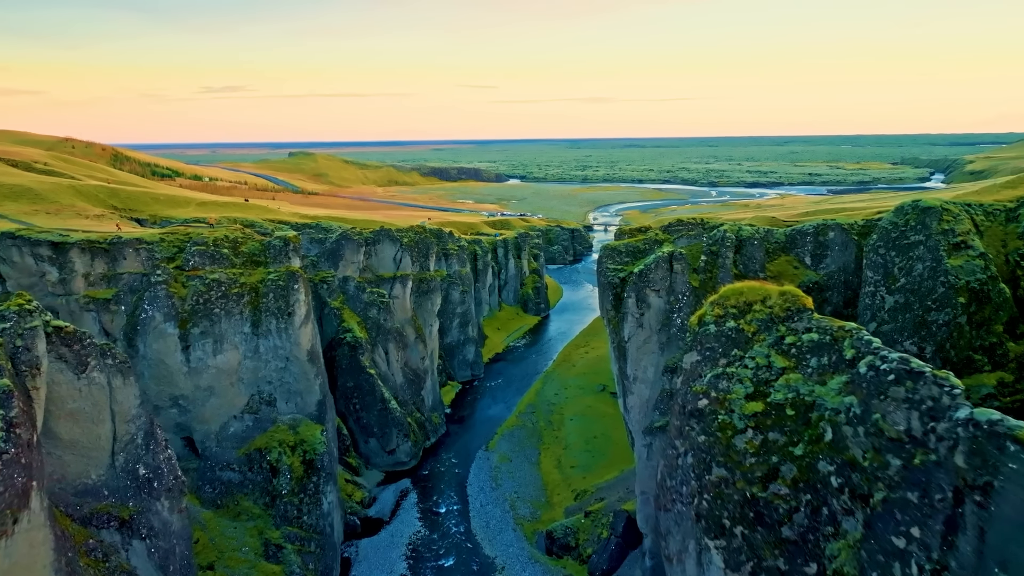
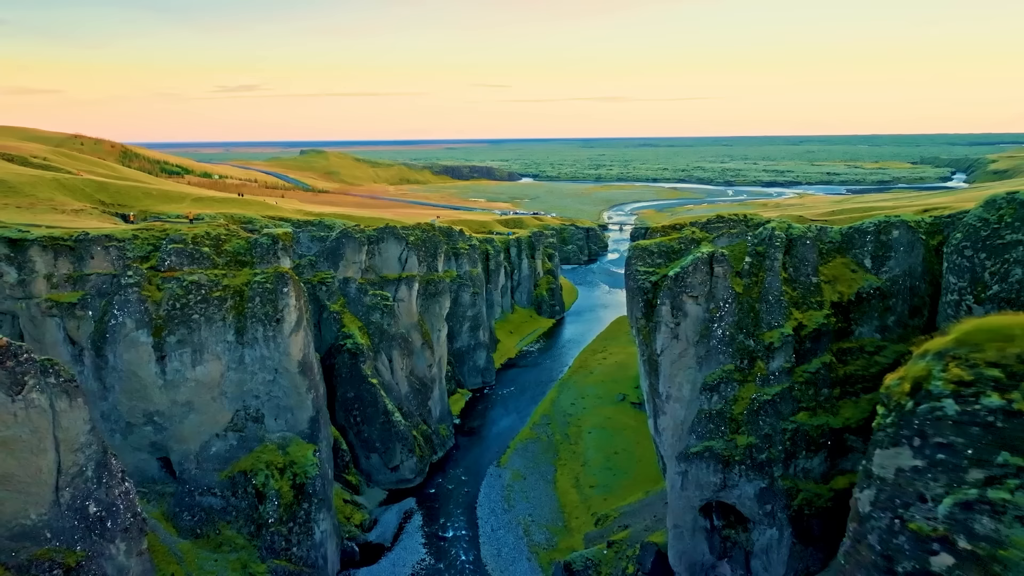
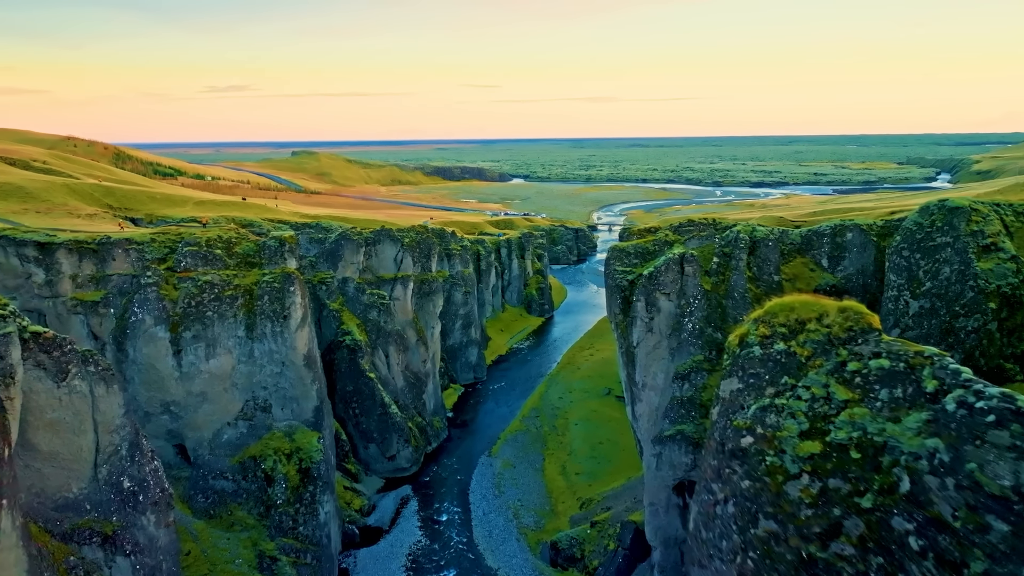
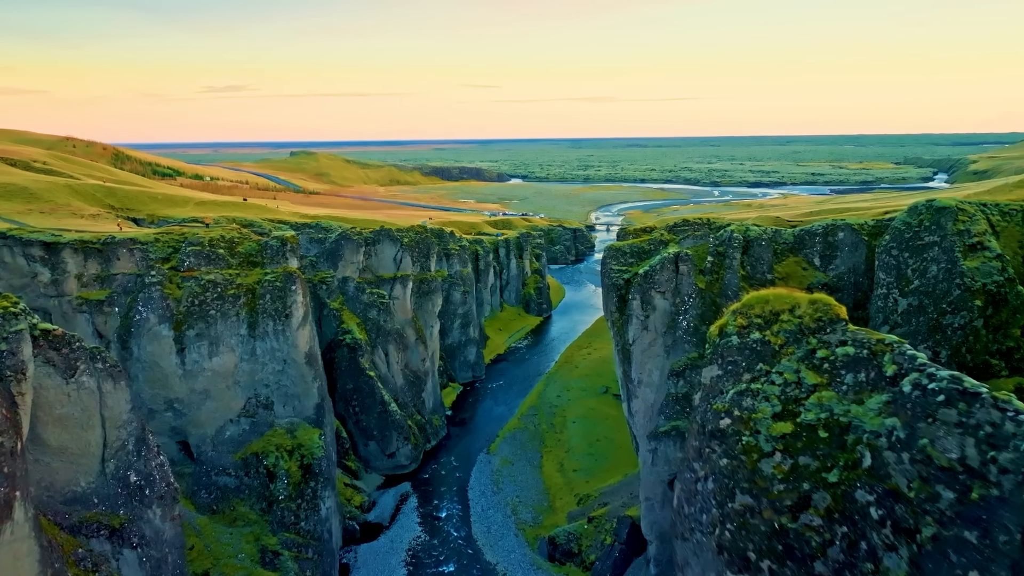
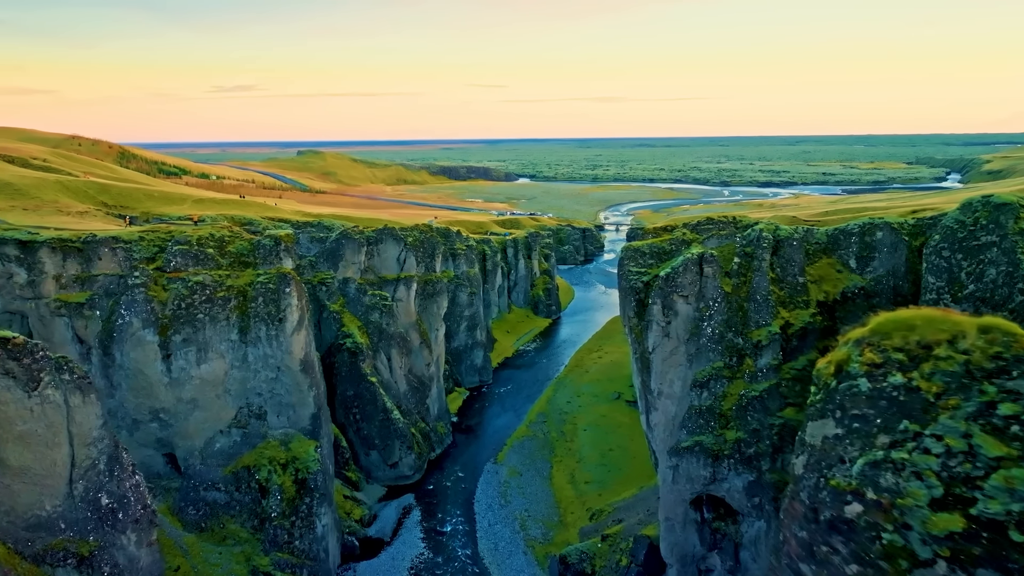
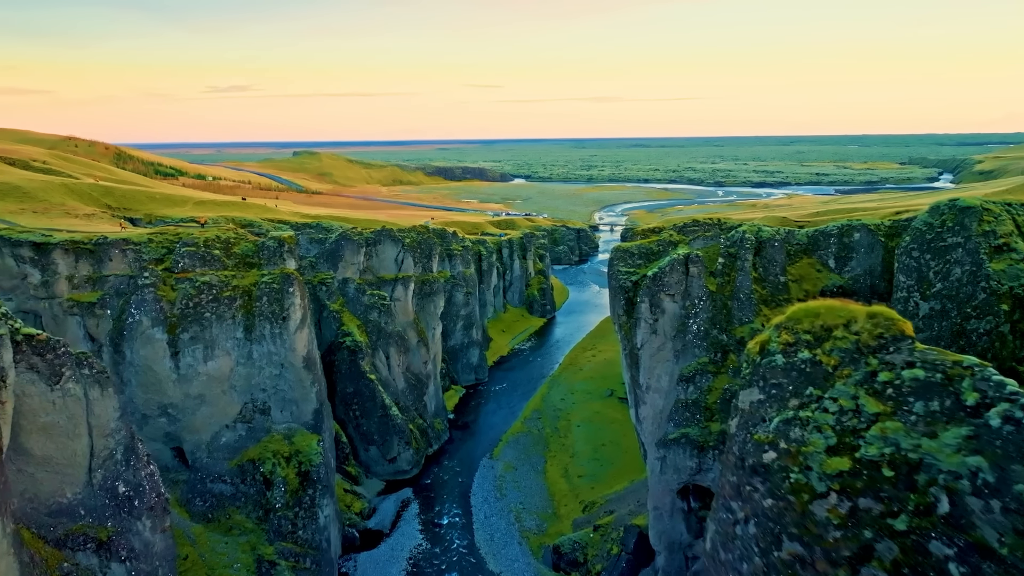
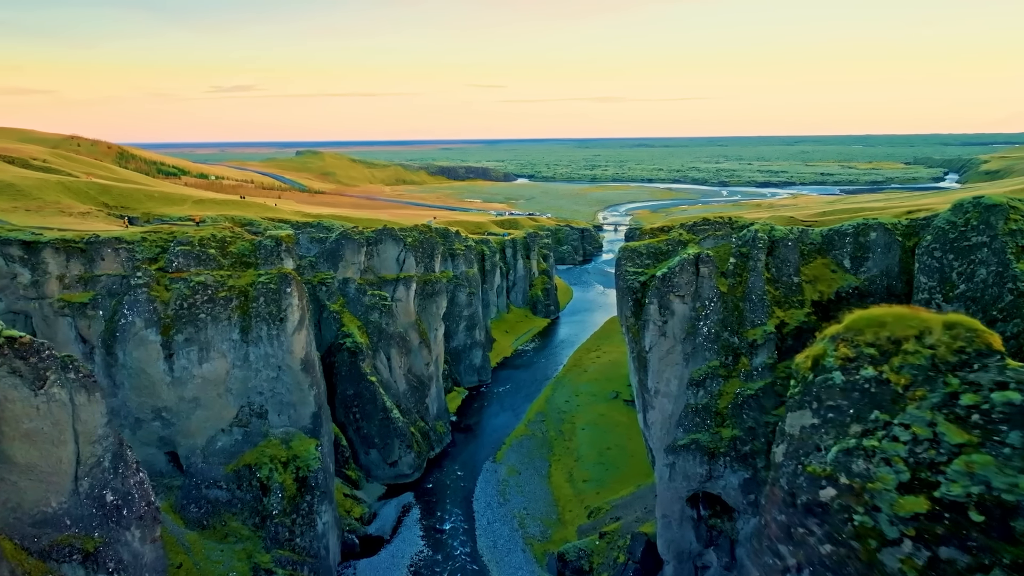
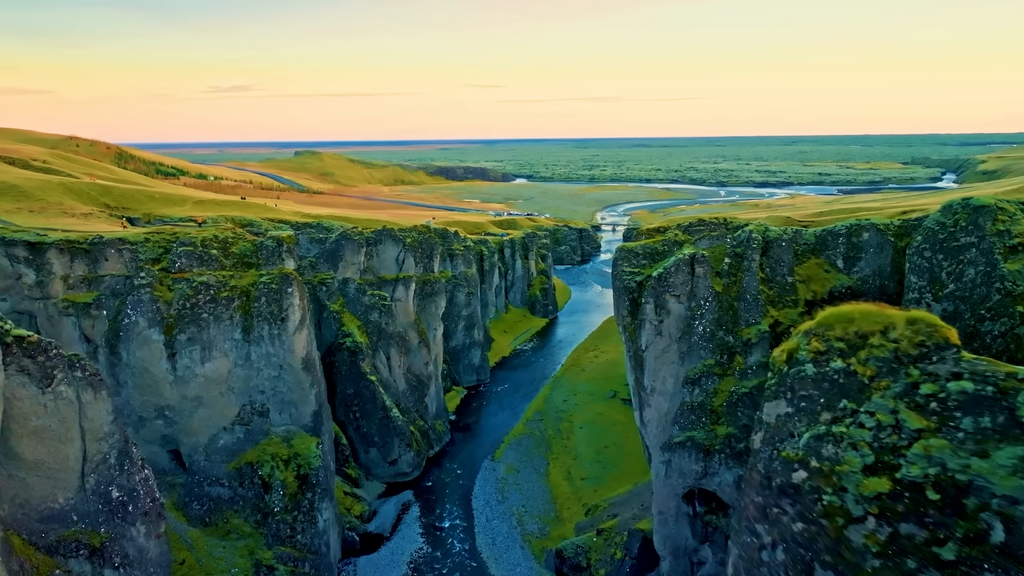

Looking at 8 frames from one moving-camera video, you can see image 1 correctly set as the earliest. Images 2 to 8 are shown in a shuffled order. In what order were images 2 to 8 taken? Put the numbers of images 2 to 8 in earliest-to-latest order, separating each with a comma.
4, 3, 6, 8, 7, 5, 2
